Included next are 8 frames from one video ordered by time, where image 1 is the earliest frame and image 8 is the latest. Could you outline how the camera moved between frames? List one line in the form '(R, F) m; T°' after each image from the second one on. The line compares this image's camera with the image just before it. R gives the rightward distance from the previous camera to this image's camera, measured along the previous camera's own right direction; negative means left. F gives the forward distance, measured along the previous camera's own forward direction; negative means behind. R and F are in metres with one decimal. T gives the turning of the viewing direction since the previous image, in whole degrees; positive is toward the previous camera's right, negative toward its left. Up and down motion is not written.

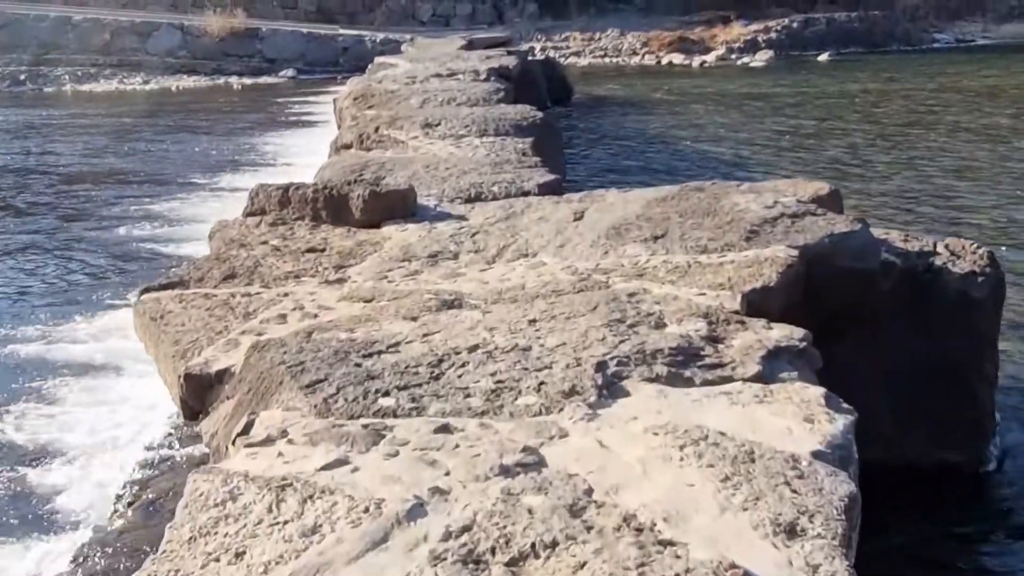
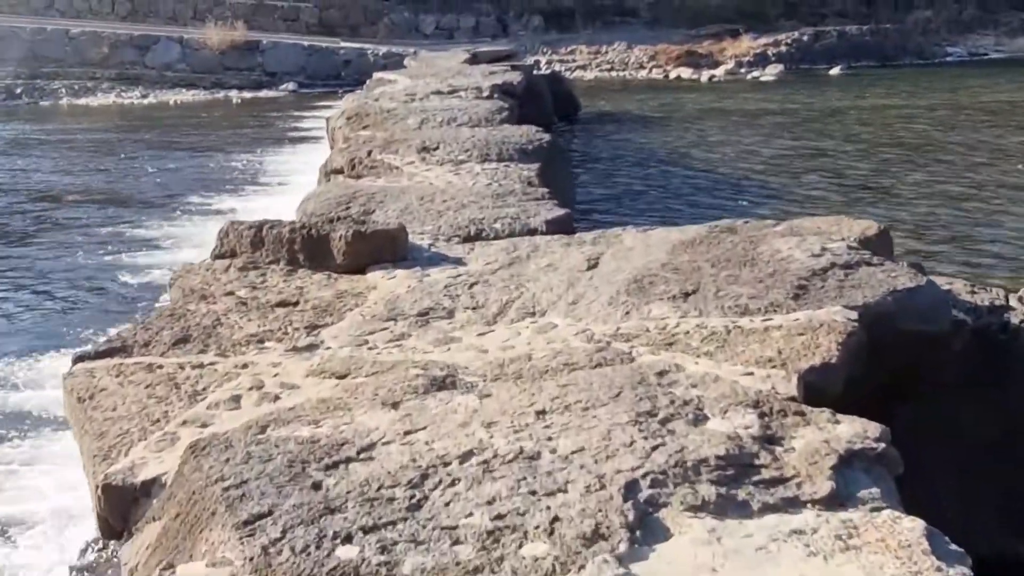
(0.0, +0.8) m; 0°
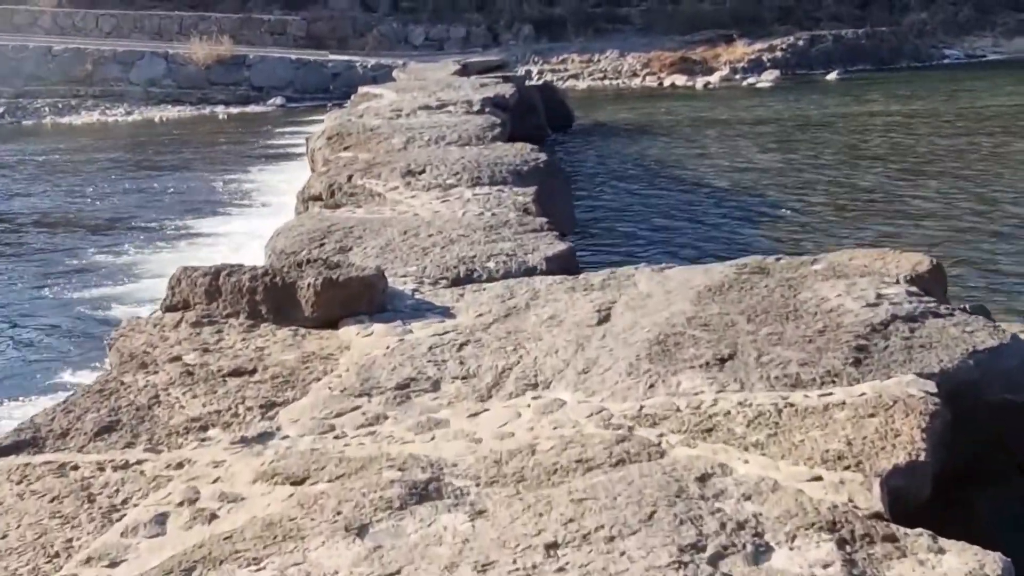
(0.0, +0.8) m; 0°
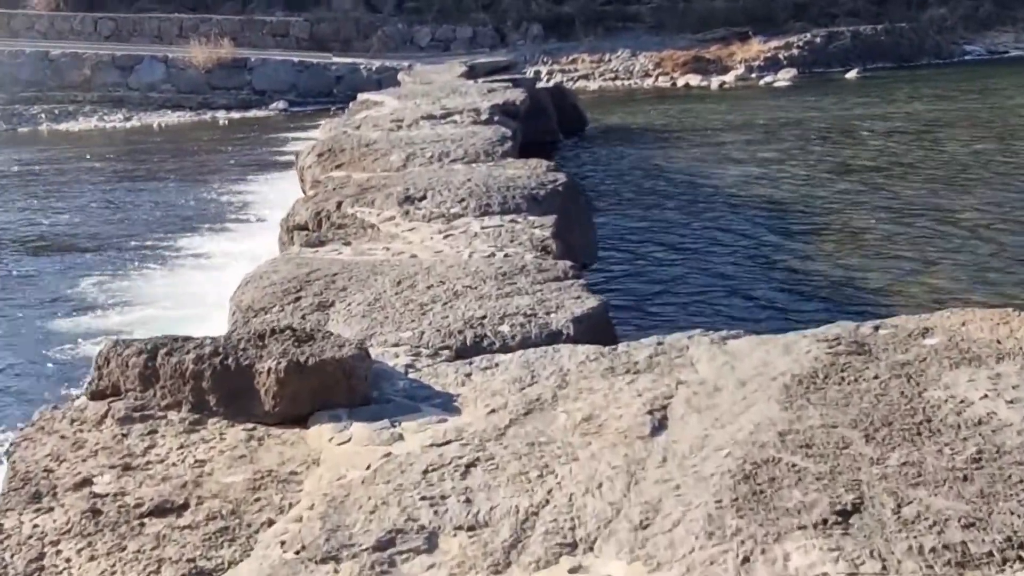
(0.0, +1.2) m; 0°
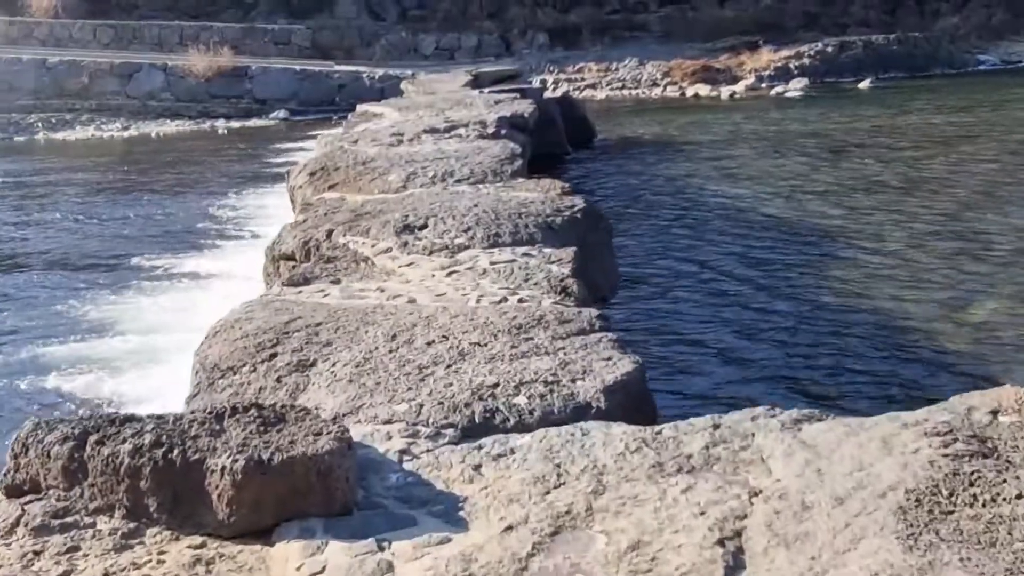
(0.0, +0.9) m; 0°
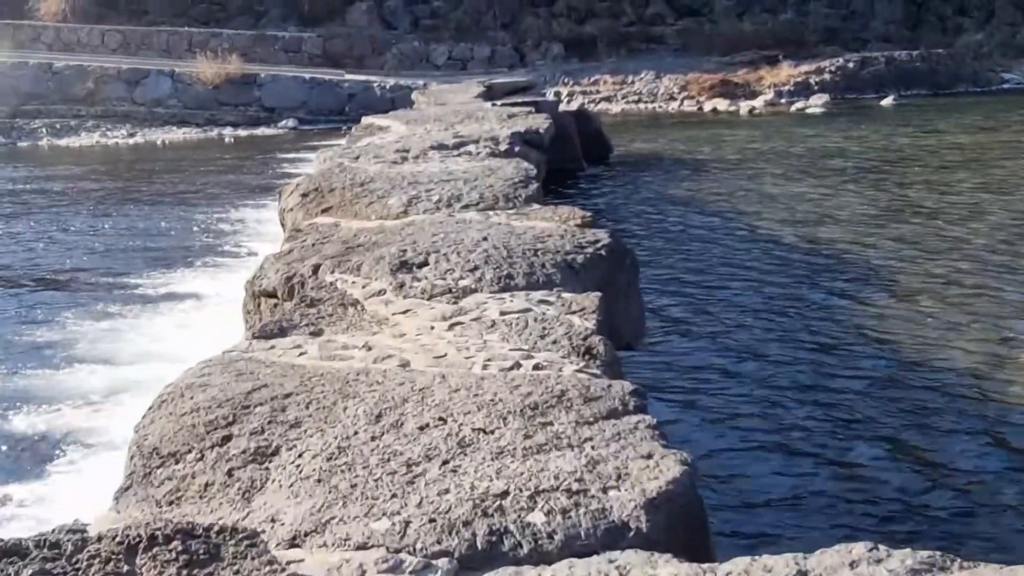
(0.0, +0.9) m; 0°
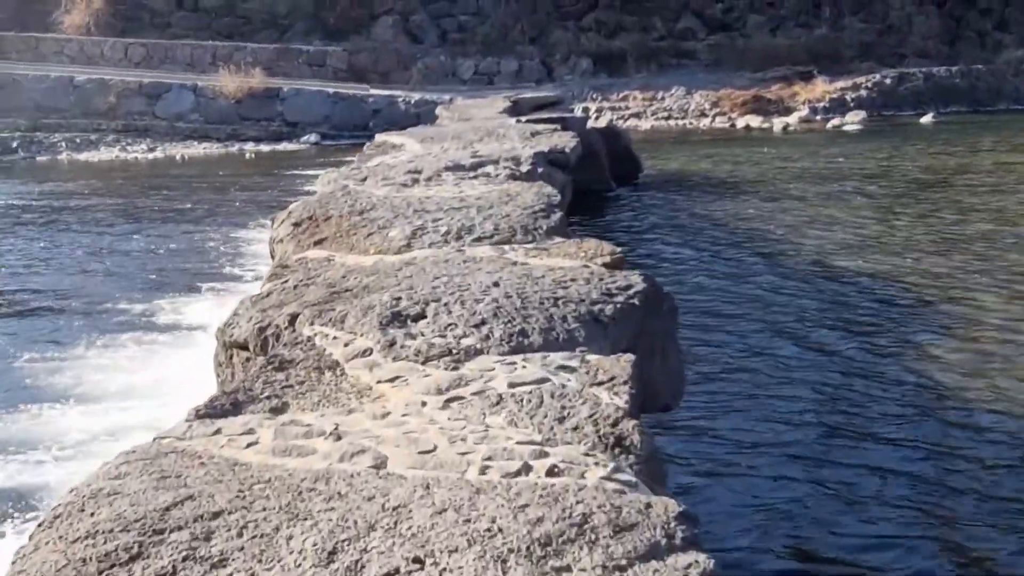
(0.0, +1.0) m; -1°
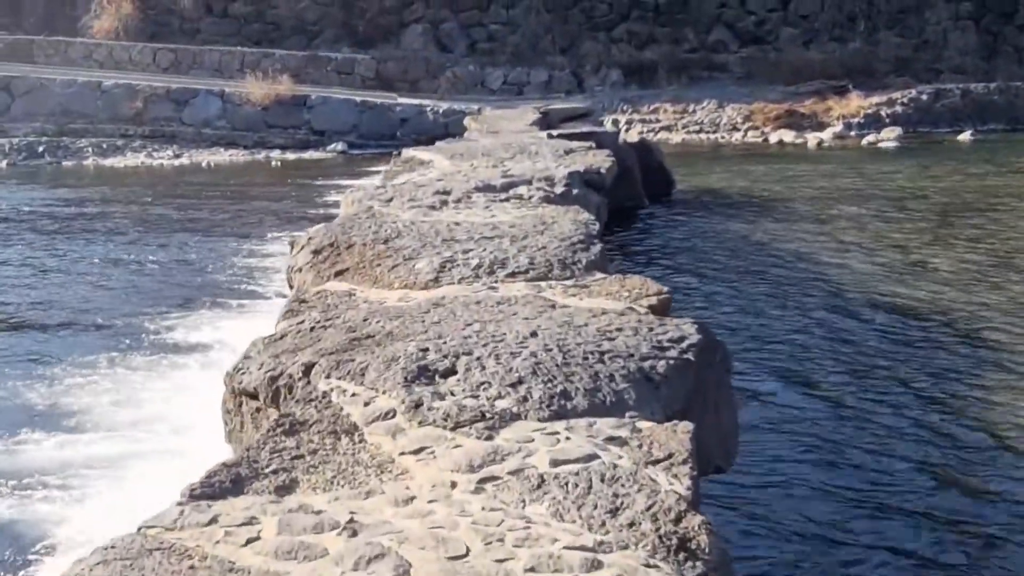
(-0.1, +0.5) m; -1°
